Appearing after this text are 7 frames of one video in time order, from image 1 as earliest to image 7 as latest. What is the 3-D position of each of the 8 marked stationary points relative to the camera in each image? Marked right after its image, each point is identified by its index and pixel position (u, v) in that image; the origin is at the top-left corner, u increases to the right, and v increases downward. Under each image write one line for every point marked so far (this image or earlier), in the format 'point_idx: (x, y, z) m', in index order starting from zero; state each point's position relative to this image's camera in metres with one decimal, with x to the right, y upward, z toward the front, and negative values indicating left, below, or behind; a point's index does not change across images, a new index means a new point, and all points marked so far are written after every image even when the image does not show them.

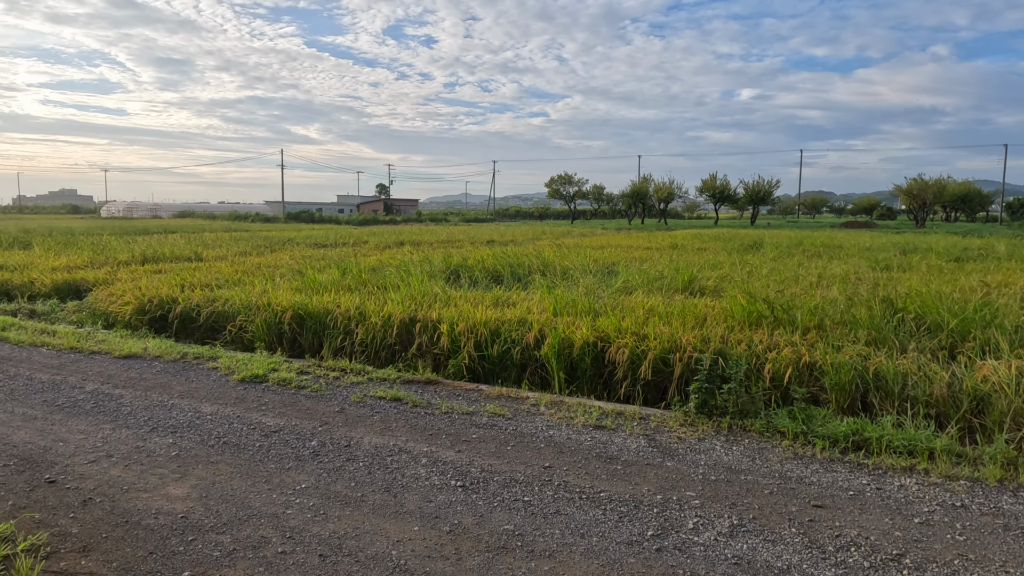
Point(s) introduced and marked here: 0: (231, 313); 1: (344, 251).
0: (-3.1, -0.3, +7.2) m
1: (-3.6, +0.8, +13.9) m
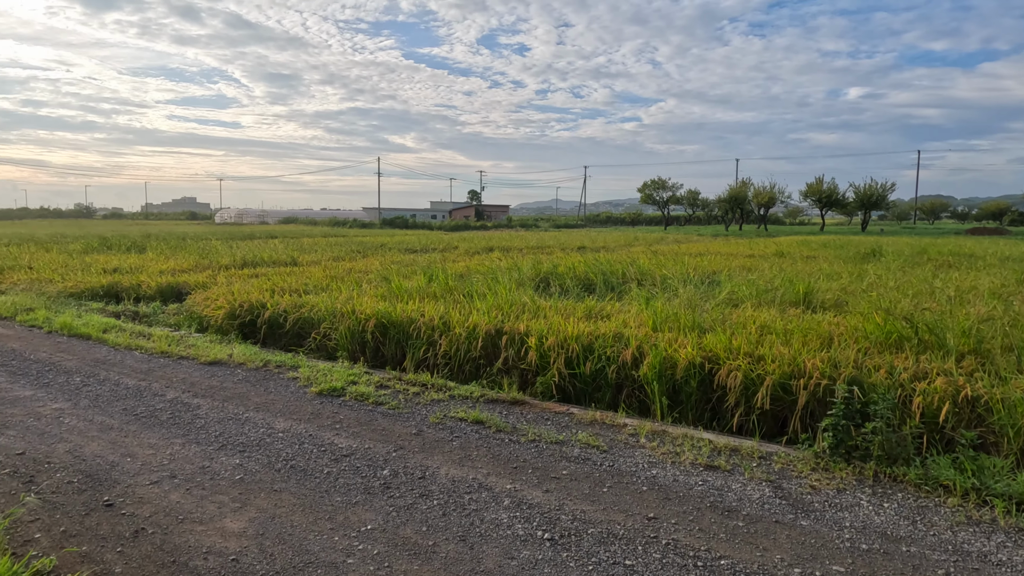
0: (-2.1, -0.3, +7.1) m
1: (-1.7, +0.6, +13.8) m
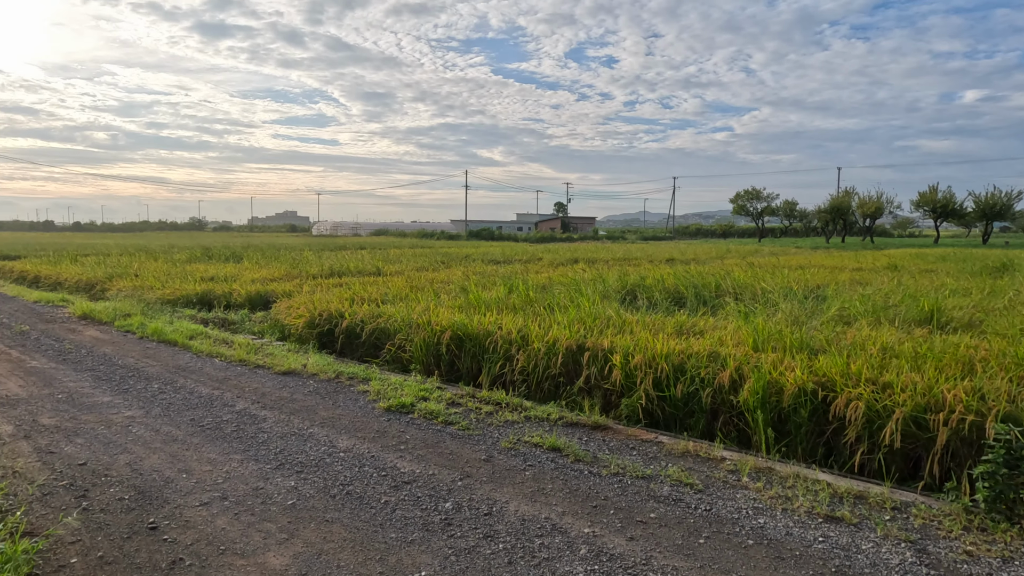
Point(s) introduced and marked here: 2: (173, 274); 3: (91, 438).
0: (-1.2, -0.4, +6.9) m
1: (+0.1, +0.4, +13.5) m
2: (-7.3, +0.3, +14.1) m
3: (-2.6, -0.9, +4.0) m
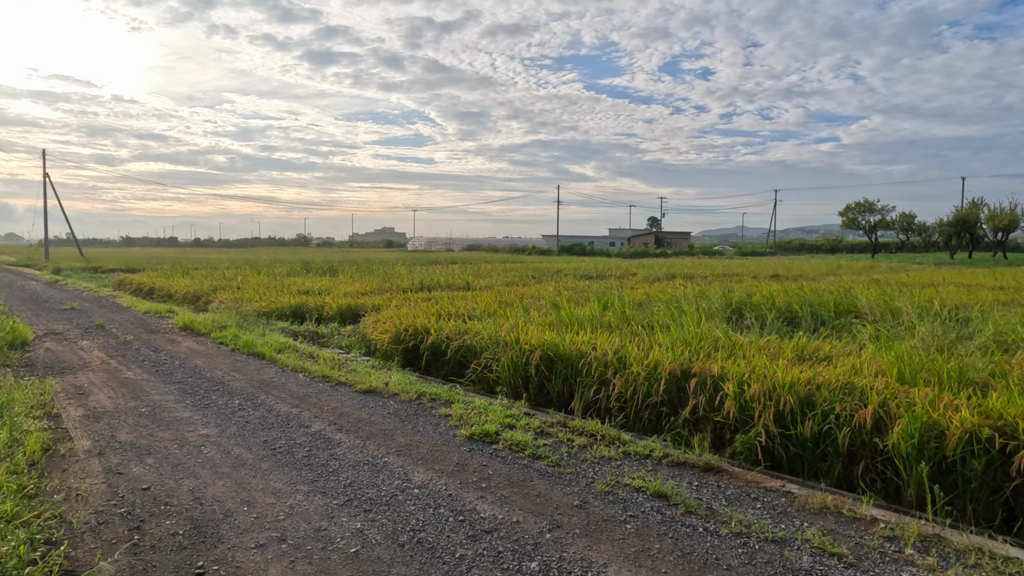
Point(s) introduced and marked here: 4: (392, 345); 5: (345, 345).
0: (-0.3, -0.6, +6.5) m
1: (+1.9, +0.1, +12.9) m
2: (-5.3, 0.0, +14.5) m
3: (-2.0, -1.0, +3.8) m
4: (-1.4, -0.6, +7.4) m
5: (-2.1, -0.7, +8.4) m
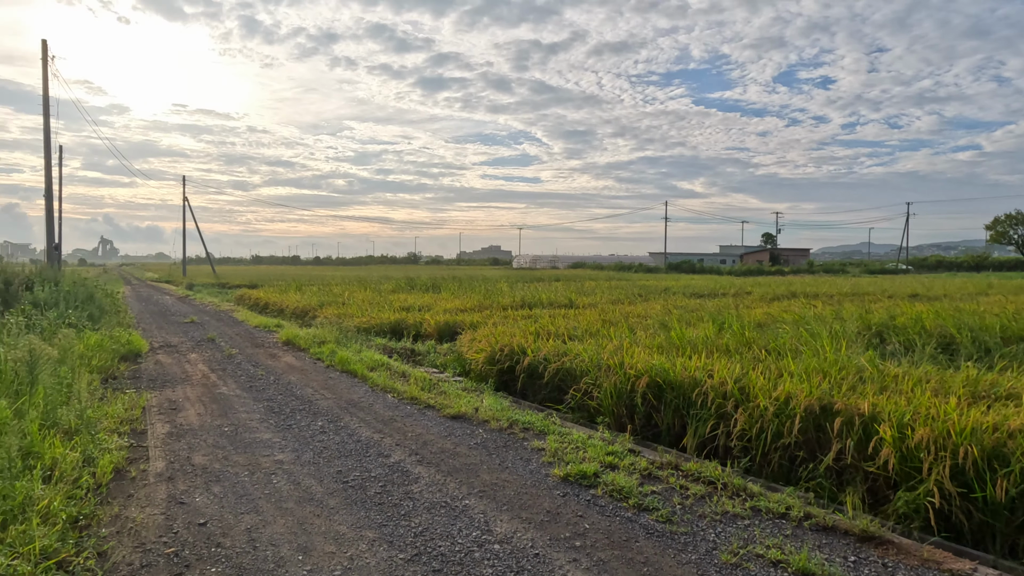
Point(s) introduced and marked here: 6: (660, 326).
0: (+0.6, -0.7, +5.9) m
1: (+3.8, -0.3, +11.9) m
2: (-3.0, -0.3, +14.6) m
3: (-1.5, -1.1, +3.5) m
4: (-0.3, -0.8, +7.0) m
5: (-0.9, -0.9, +8.0) m
6: (+1.8, -0.5, +8.0) m
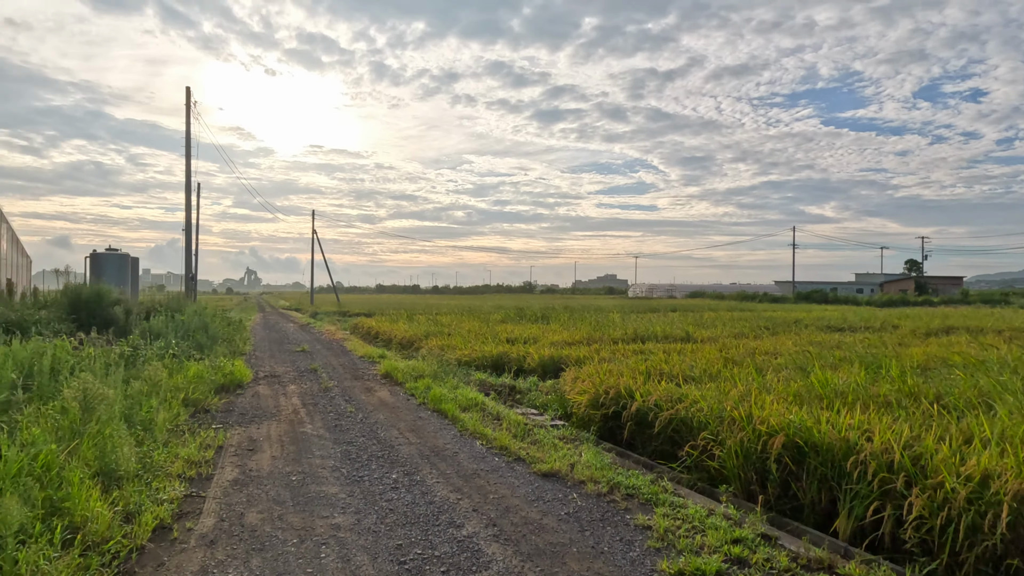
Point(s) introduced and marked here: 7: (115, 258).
0: (+1.4, -1.0, +5.0) m
1: (+5.6, -0.8, +10.3) m
2: (-0.7, -1.0, +14.2) m
3: (-1.1, -1.2, +3.0) m
4: (+0.7, -1.1, +6.2) m
5: (+0.3, -1.3, +7.3) m
6: (+2.9, -0.8, +6.8) m
7: (-10.2, +0.8, +16.9) m
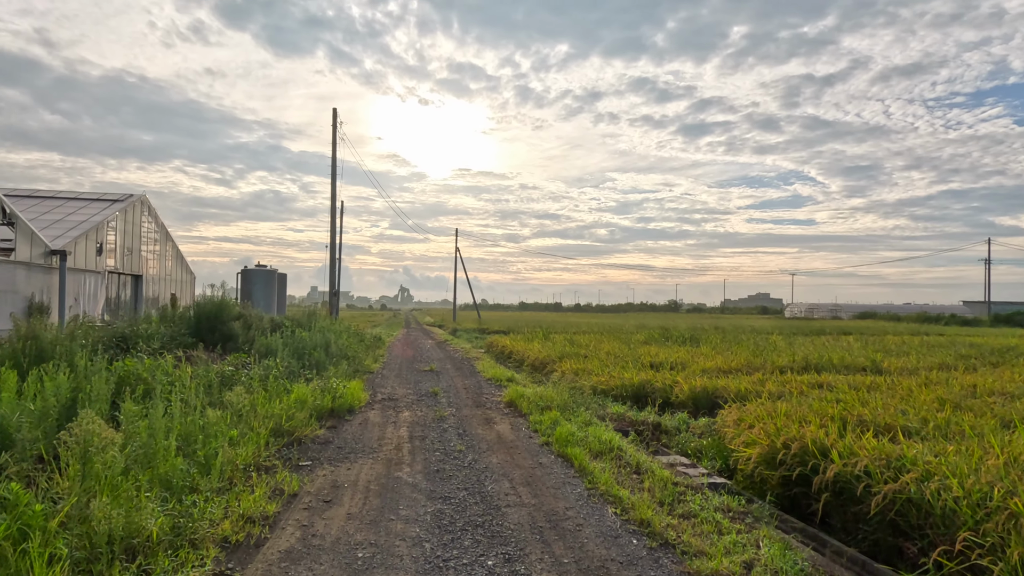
0: (+2.1, -1.1, +3.3) m
1: (+7.4, -1.0, +7.7) m
2: (+2.1, -1.3, +12.7) m
3: (-0.7, -1.3, +1.9) m
4: (+1.7, -1.3, +4.6) m
5: (+1.6, -1.4, +5.8) m
6: (+4.1, -1.0, +4.8) m
7: (-6.6, +0.4, +17.5) m
